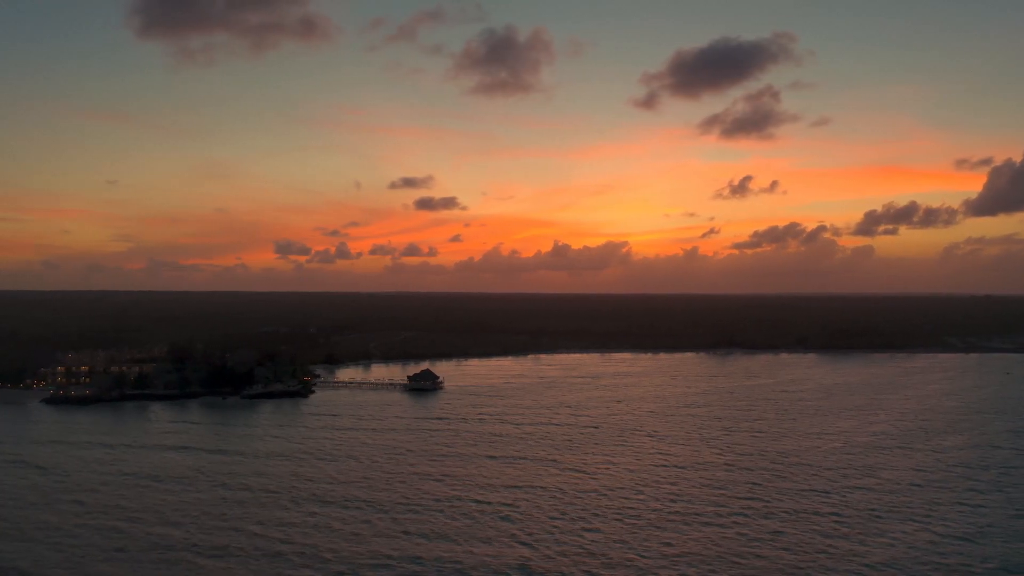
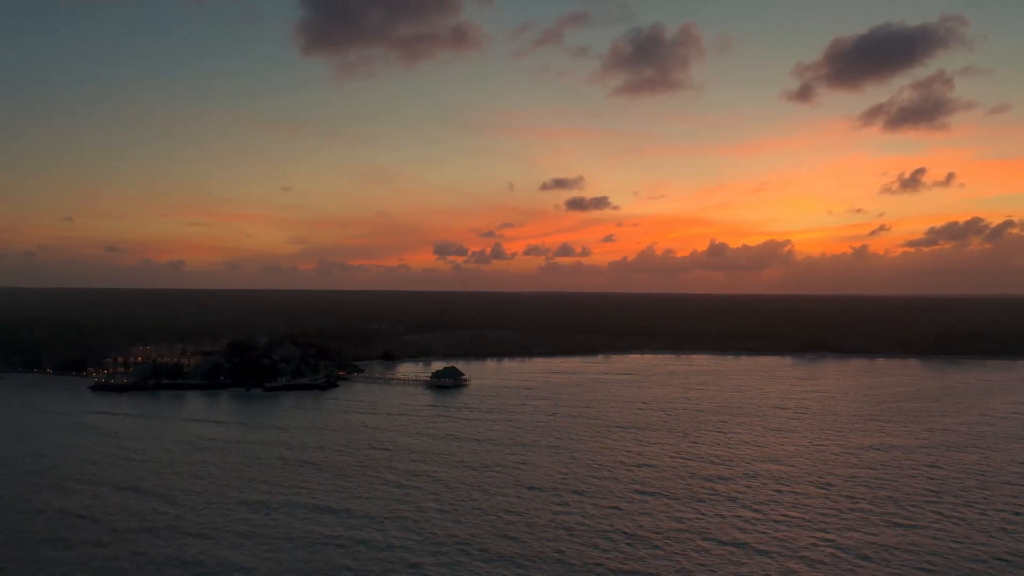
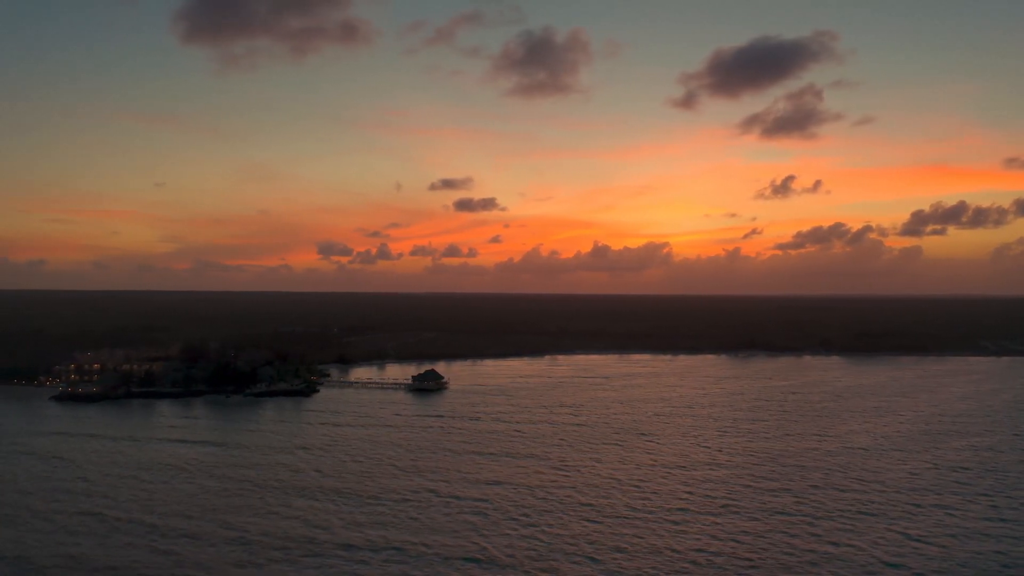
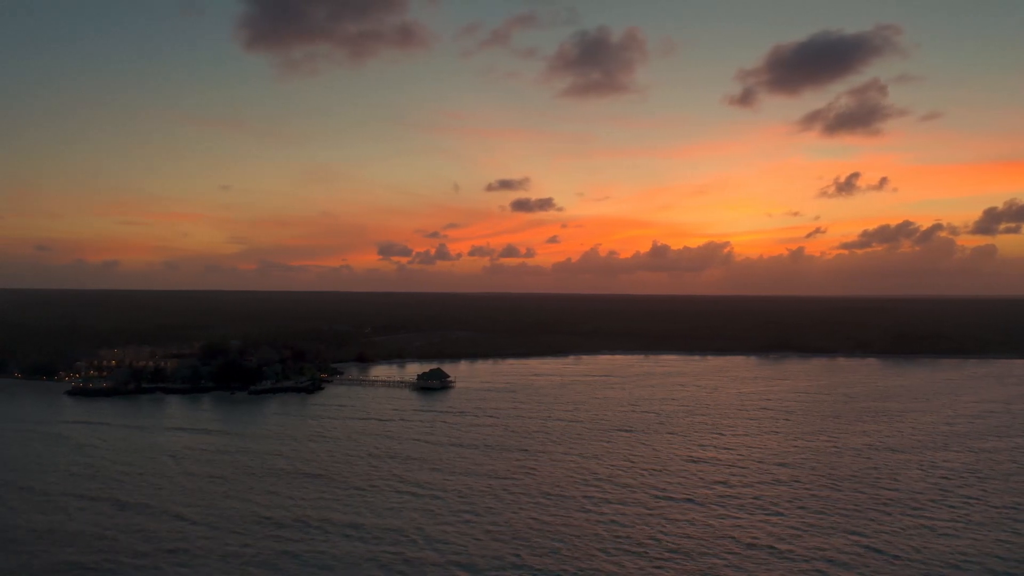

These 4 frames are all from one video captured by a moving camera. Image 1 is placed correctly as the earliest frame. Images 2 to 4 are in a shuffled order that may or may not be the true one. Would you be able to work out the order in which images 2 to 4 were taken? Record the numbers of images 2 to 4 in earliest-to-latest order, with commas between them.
3, 4, 2
